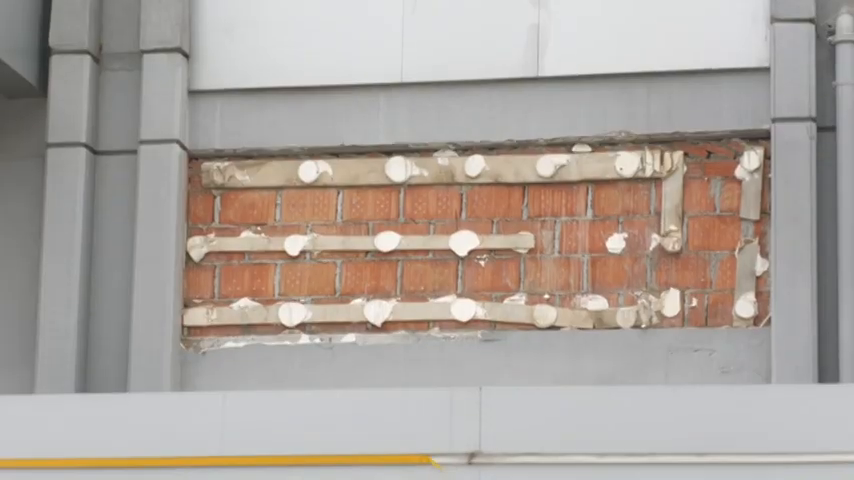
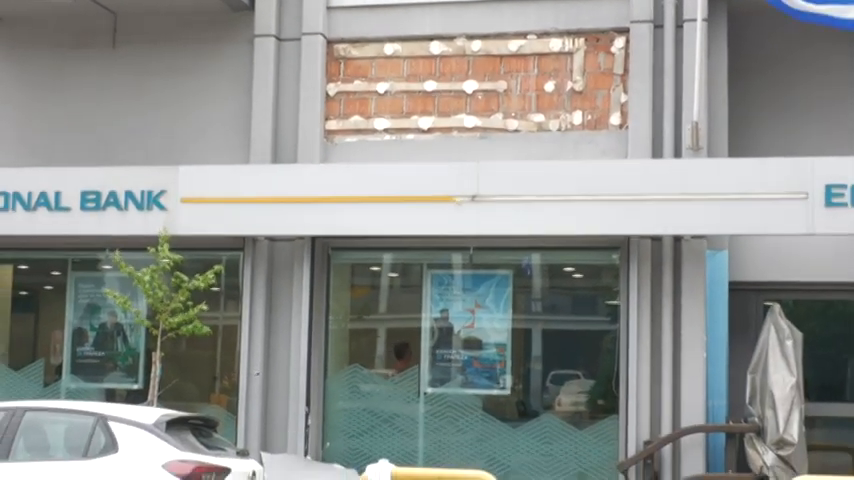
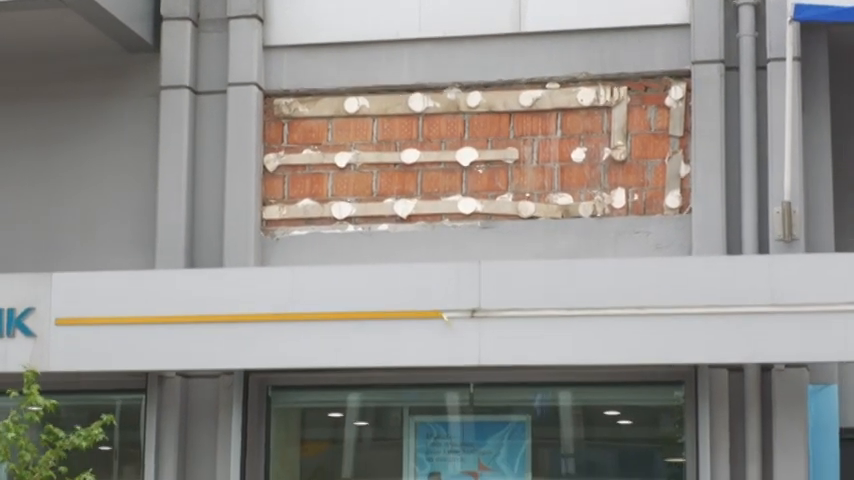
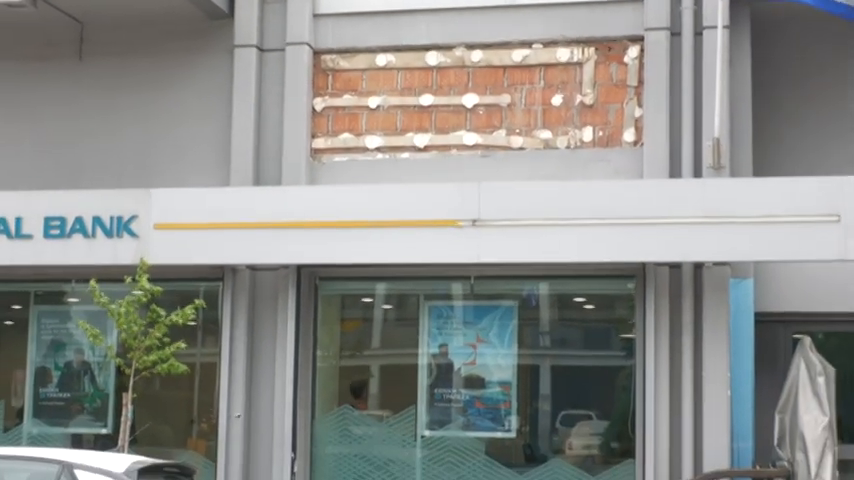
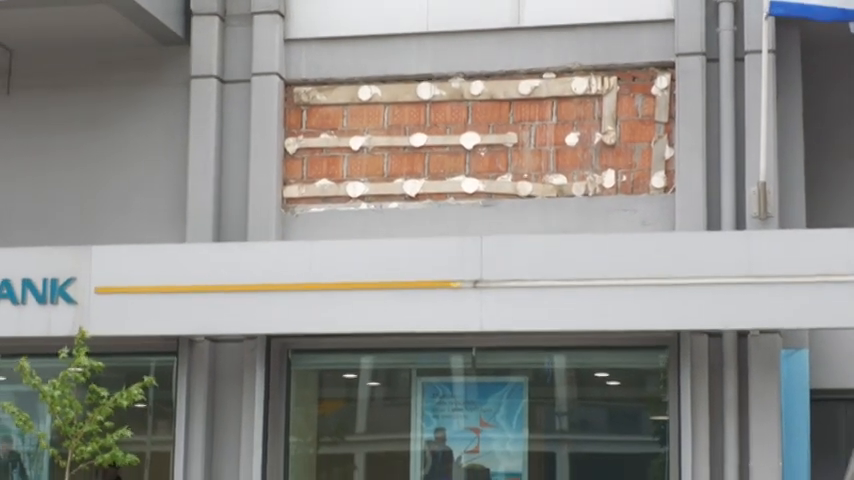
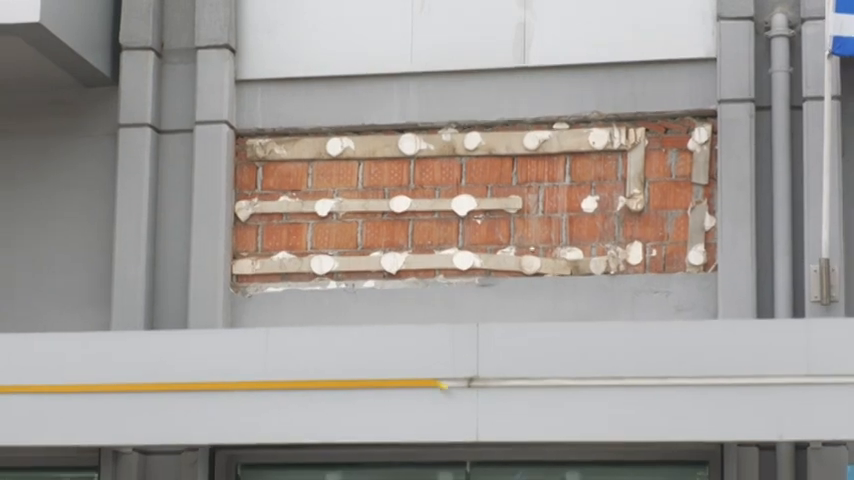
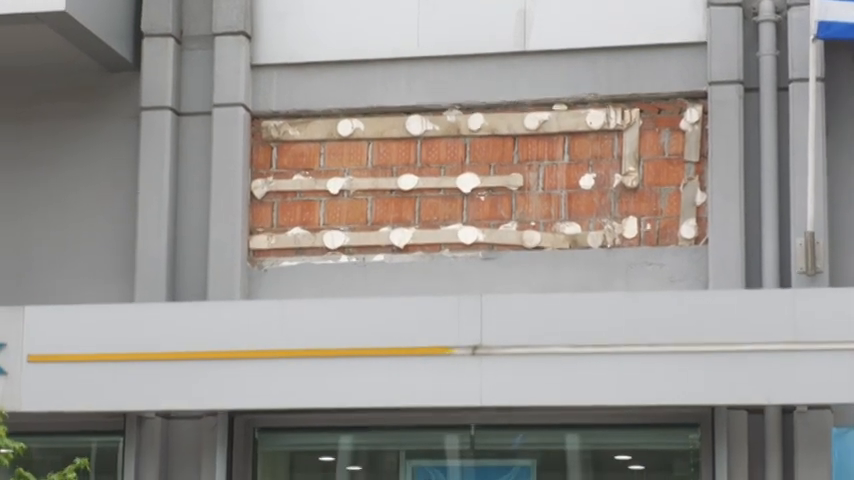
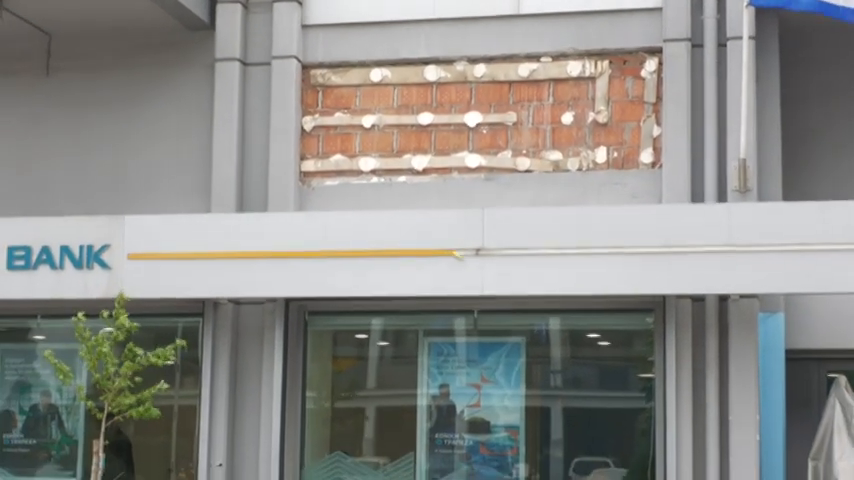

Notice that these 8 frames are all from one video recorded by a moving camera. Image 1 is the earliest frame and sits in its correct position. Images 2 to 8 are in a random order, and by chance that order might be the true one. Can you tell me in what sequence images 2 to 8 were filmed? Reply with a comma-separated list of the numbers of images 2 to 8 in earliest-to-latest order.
6, 7, 3, 5, 8, 4, 2
